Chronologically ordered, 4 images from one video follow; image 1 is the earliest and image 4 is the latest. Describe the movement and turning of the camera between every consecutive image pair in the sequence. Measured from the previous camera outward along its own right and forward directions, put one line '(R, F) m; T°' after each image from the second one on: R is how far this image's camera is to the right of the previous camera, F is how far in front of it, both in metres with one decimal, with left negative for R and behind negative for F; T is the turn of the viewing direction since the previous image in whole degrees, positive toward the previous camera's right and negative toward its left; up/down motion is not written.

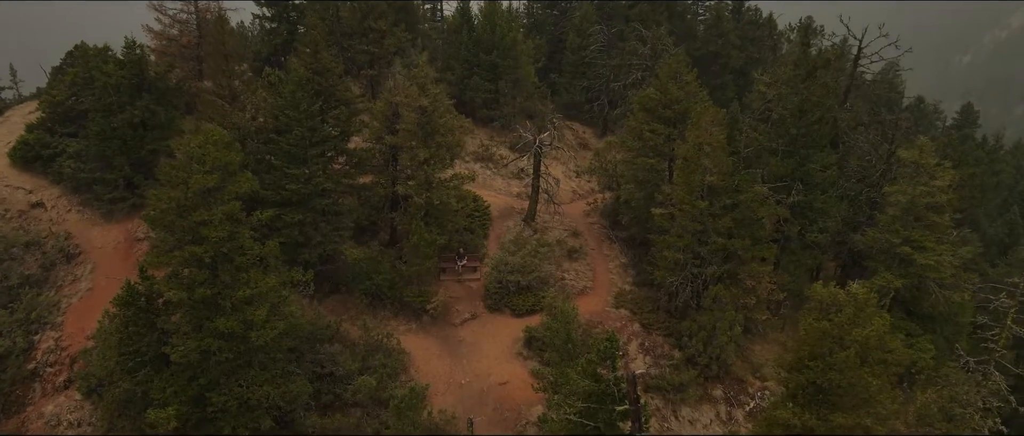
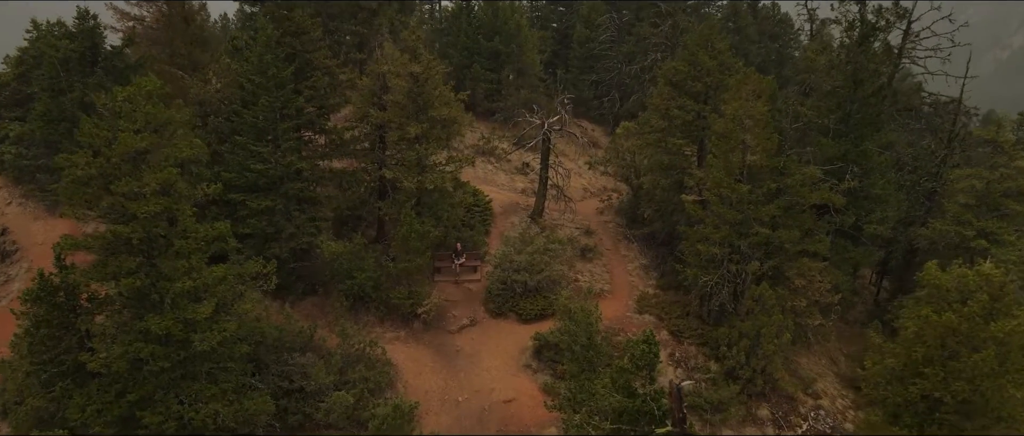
(-0.2, +3.2) m; 0°
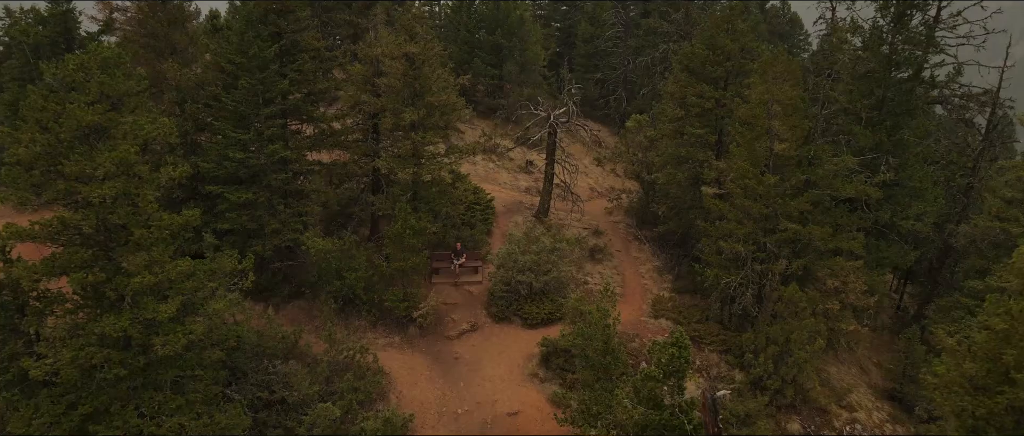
(-0.1, +1.6) m; 0°
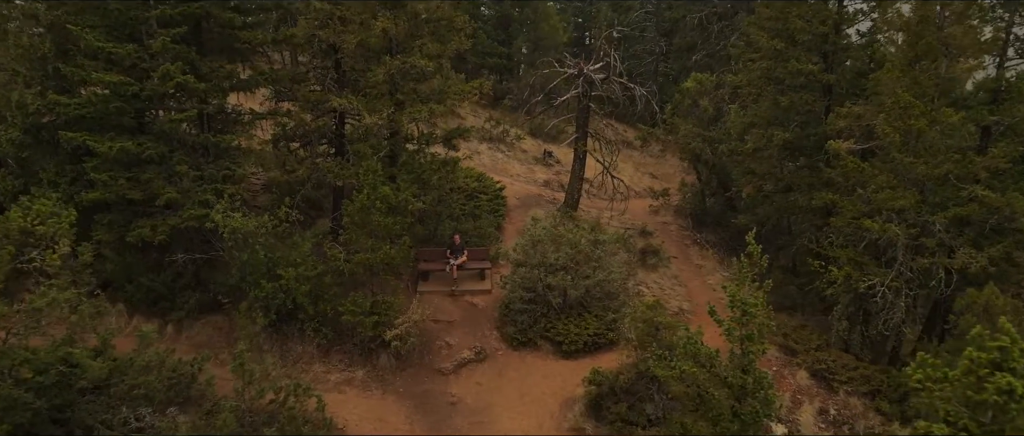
(-0.4, +6.0) m; 0°
